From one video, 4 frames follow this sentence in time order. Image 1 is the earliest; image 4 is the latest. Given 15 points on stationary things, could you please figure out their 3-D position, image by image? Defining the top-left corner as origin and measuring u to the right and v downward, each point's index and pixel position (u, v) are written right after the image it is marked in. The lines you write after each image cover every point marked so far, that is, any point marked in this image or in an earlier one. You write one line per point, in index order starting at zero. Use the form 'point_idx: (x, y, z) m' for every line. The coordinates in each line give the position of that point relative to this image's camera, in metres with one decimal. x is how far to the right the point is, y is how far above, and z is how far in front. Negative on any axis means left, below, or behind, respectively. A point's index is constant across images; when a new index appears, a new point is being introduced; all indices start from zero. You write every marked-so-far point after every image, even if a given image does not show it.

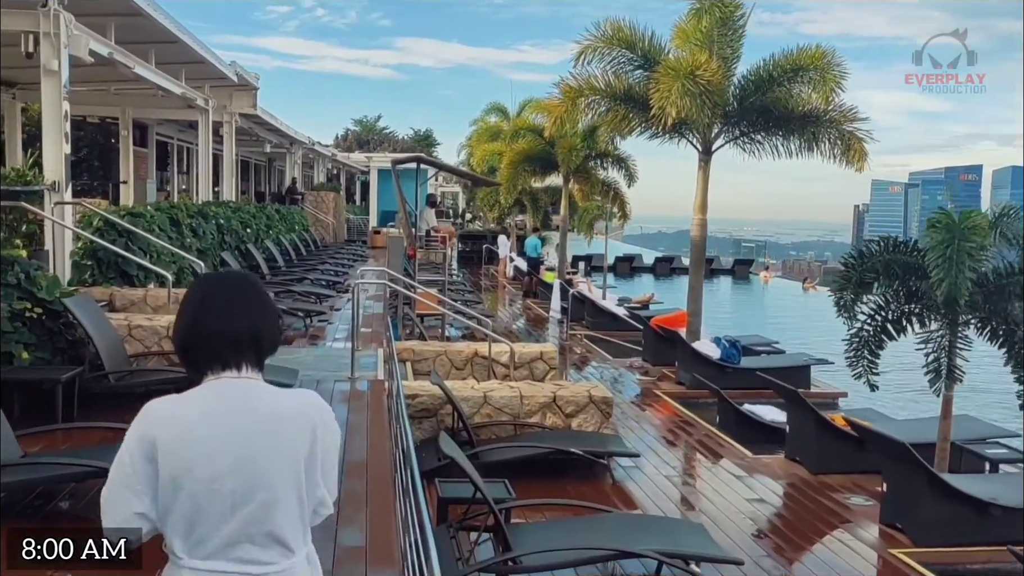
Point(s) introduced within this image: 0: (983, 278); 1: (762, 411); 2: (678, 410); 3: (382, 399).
0: (+2.7, +0.1, +5.2) m
1: (+2.1, -1.0, +7.6) m
2: (+1.5, -1.1, +8.5) m
3: (-0.9, -0.7, +6.1) m
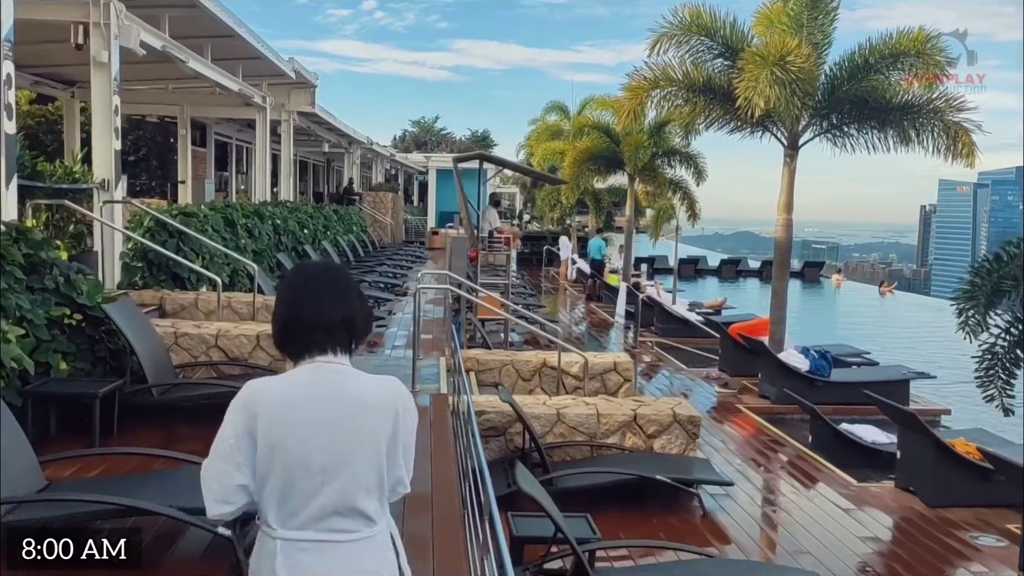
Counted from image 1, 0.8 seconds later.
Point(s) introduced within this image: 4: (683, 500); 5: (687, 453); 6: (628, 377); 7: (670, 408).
0: (+3.1, 0.0, +4.5) m
1: (+2.6, -1.1, +6.9) m
2: (+2.2, -1.2, +7.8) m
3: (-0.4, -0.8, +5.6) m
4: (+1.0, -1.3, +5.4) m
5: (+1.1, -1.0, +5.8) m
6: (+1.0, -0.7, +7.5) m
7: (+1.0, -0.8, +5.9) m
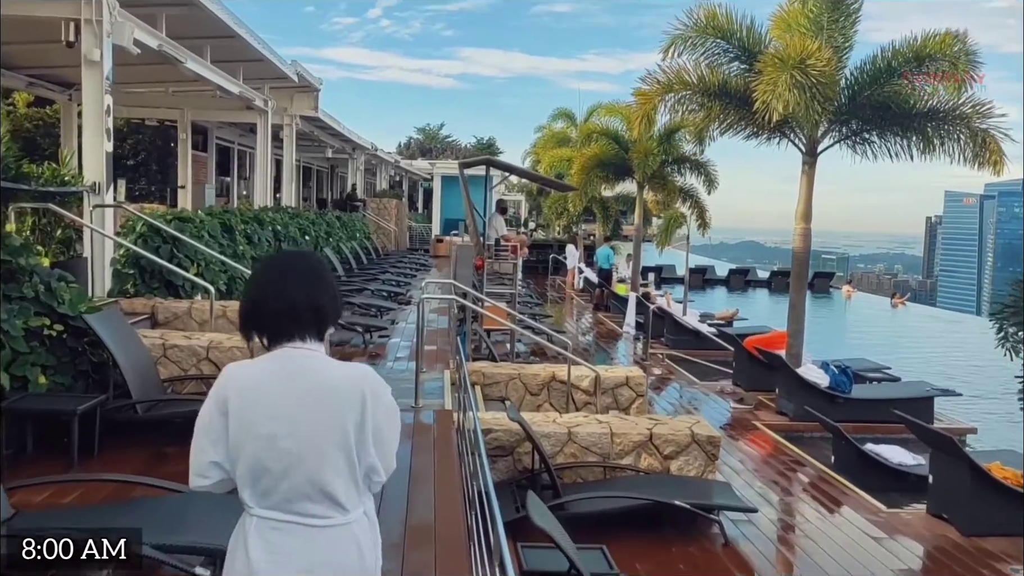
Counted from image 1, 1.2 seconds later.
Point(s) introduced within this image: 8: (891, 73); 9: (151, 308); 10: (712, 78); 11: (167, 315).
0: (+3.2, -0.1, +4.2) m
1: (+2.7, -1.2, +6.5) m
2: (+2.2, -1.3, +7.4) m
3: (-0.4, -0.8, +5.3) m
4: (+1.1, -1.4, +5.1) m
5: (+1.2, -1.1, +5.4) m
6: (+1.0, -0.8, +7.2) m
7: (+1.1, -0.9, +5.6) m
8: (+3.5, +2.0, +8.4) m
9: (-2.7, -0.2, +6.8) m
10: (+2.0, +2.1, +9.0) m
11: (-2.6, -0.2, +6.9) m
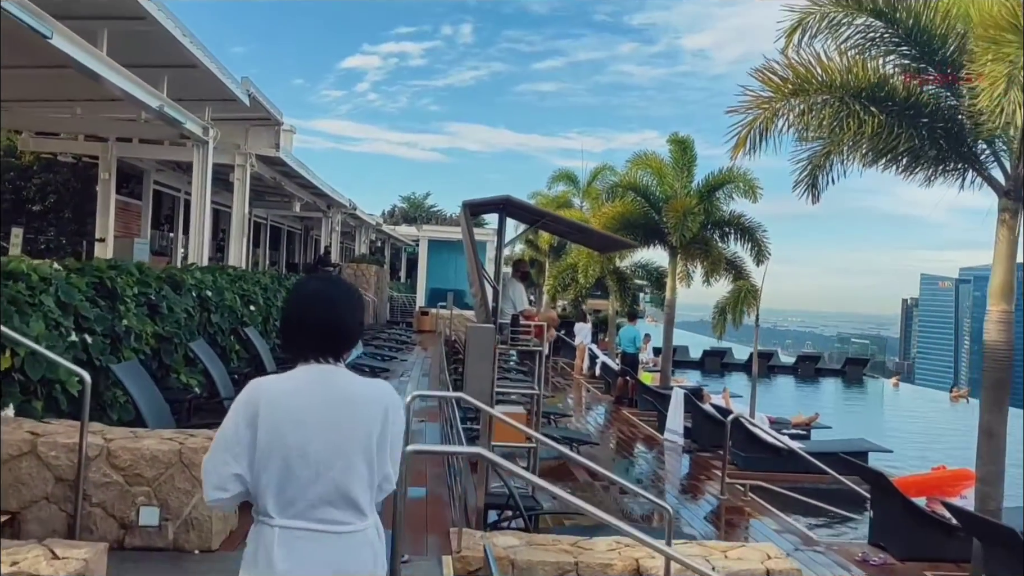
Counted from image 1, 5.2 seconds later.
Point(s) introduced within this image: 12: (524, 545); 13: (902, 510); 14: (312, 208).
0: (+3.5, -0.4, +1.1) m
1: (+2.9, -1.7, +3.3) m
2: (+2.4, -1.9, +4.2) m
3: (-0.1, -1.2, +2.1) m
4: (+1.3, -1.7, +1.9) m
5: (+1.4, -1.5, +2.2) m
6: (+1.2, -1.4, +4.0) m
7: (+1.3, -1.3, +2.4) m
8: (+3.7, +1.3, +5.5) m
9: (-2.5, -0.6, +3.6) m
10: (+2.2, +1.3, +6.1) m
11: (-2.4, -0.7, +3.6) m
12: (0.0, -1.2, +4.0) m
13: (+2.5, -1.4, +5.8) m
14: (-4.3, +1.7, +19.4) m
